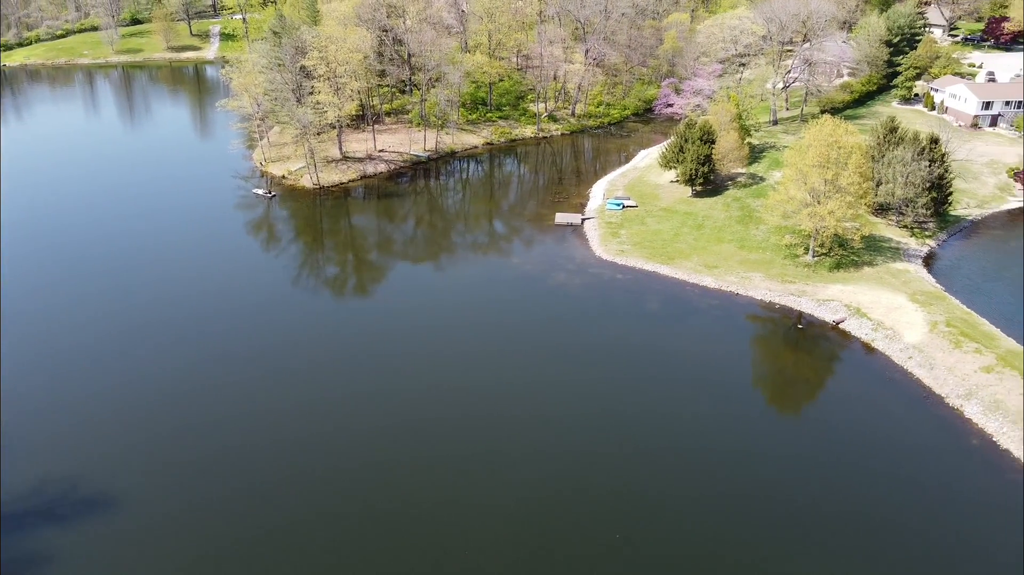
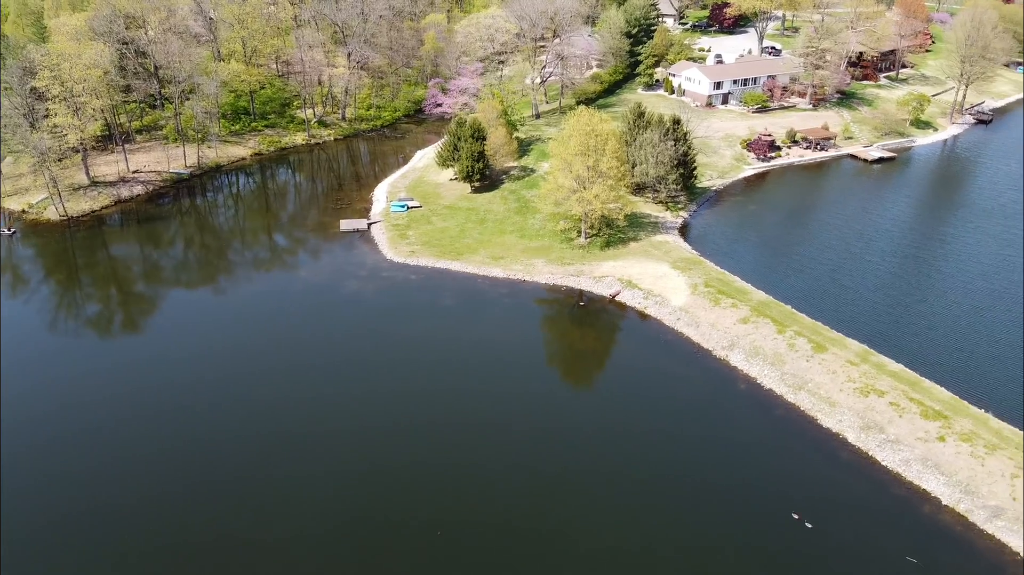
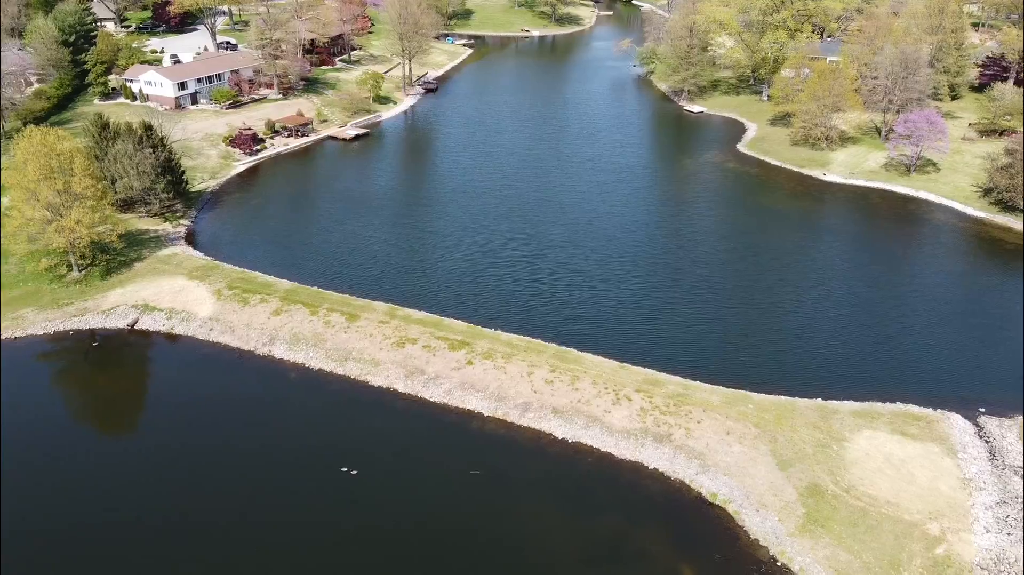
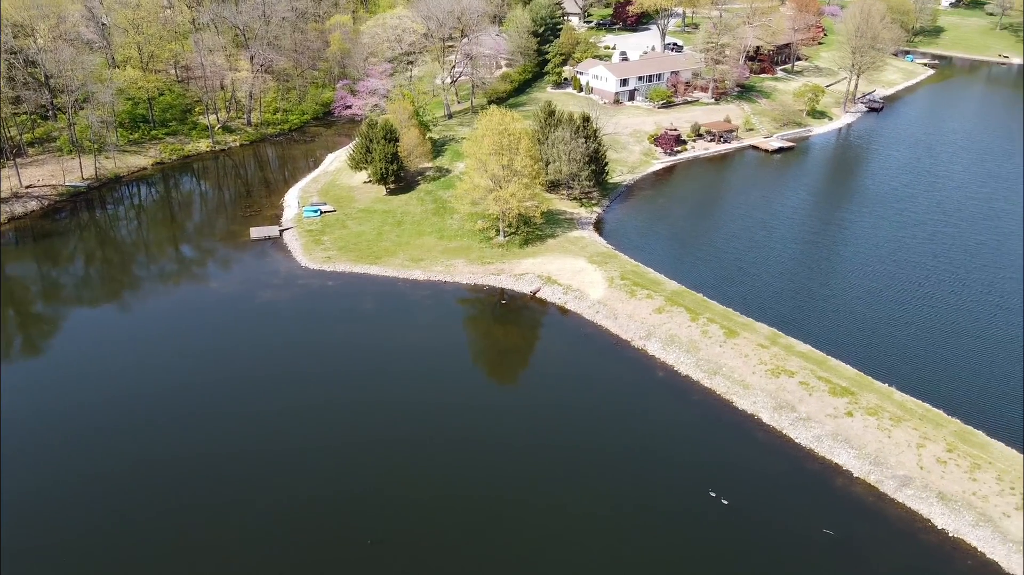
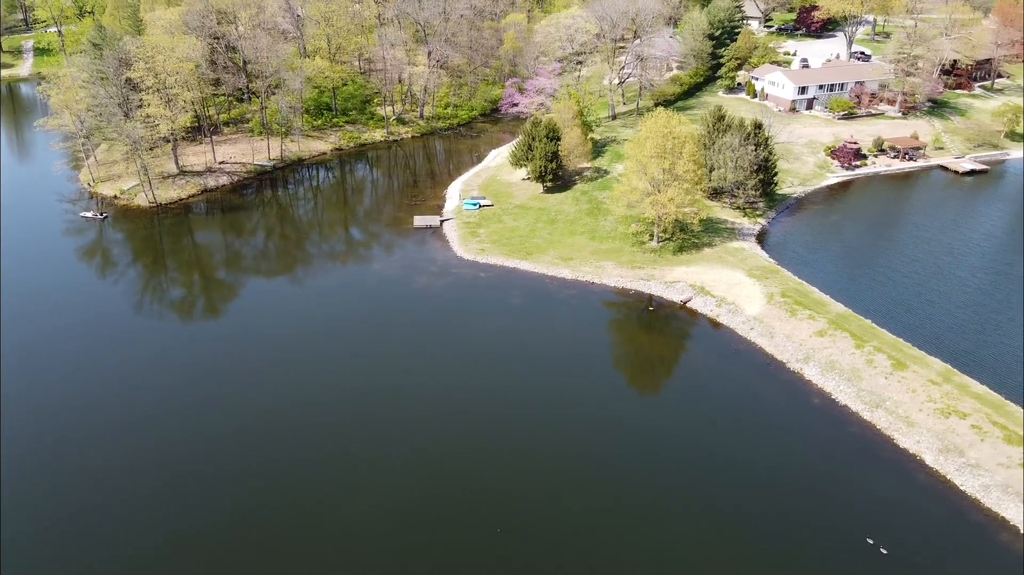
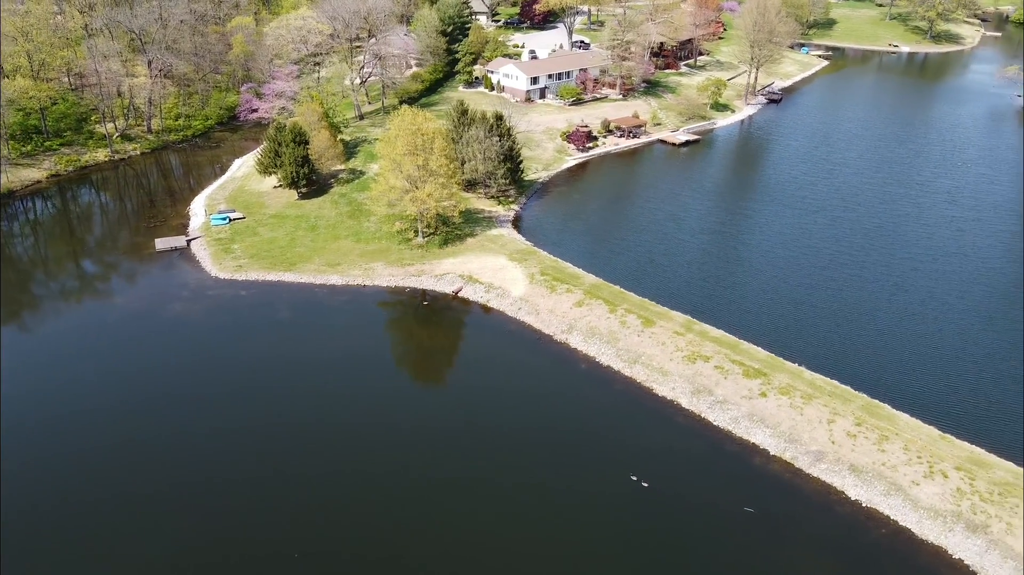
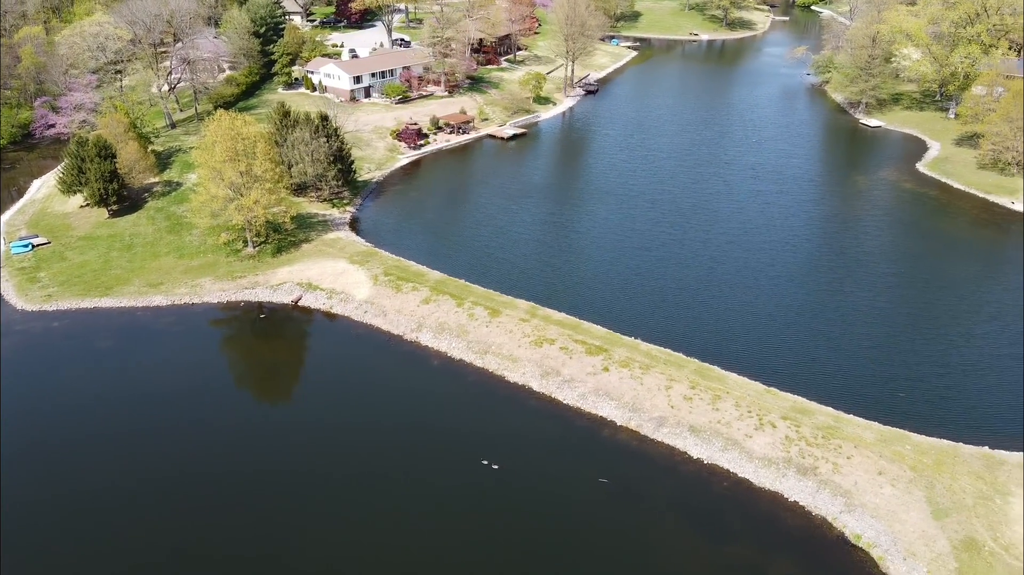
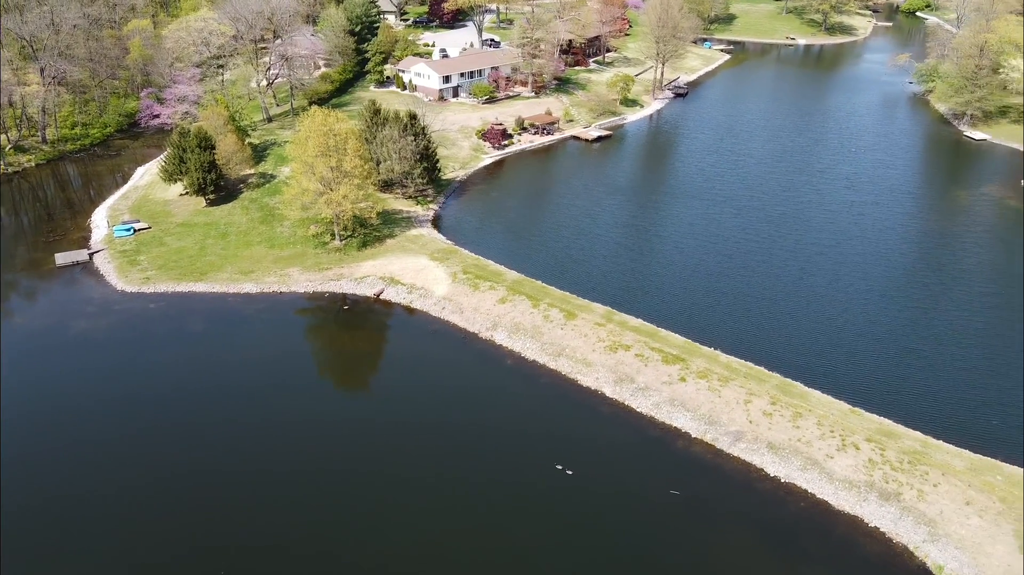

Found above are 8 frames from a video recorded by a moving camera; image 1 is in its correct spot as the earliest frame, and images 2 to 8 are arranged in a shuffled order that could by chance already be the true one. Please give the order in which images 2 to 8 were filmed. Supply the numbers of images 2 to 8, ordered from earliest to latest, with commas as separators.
5, 2, 4, 6, 8, 7, 3
